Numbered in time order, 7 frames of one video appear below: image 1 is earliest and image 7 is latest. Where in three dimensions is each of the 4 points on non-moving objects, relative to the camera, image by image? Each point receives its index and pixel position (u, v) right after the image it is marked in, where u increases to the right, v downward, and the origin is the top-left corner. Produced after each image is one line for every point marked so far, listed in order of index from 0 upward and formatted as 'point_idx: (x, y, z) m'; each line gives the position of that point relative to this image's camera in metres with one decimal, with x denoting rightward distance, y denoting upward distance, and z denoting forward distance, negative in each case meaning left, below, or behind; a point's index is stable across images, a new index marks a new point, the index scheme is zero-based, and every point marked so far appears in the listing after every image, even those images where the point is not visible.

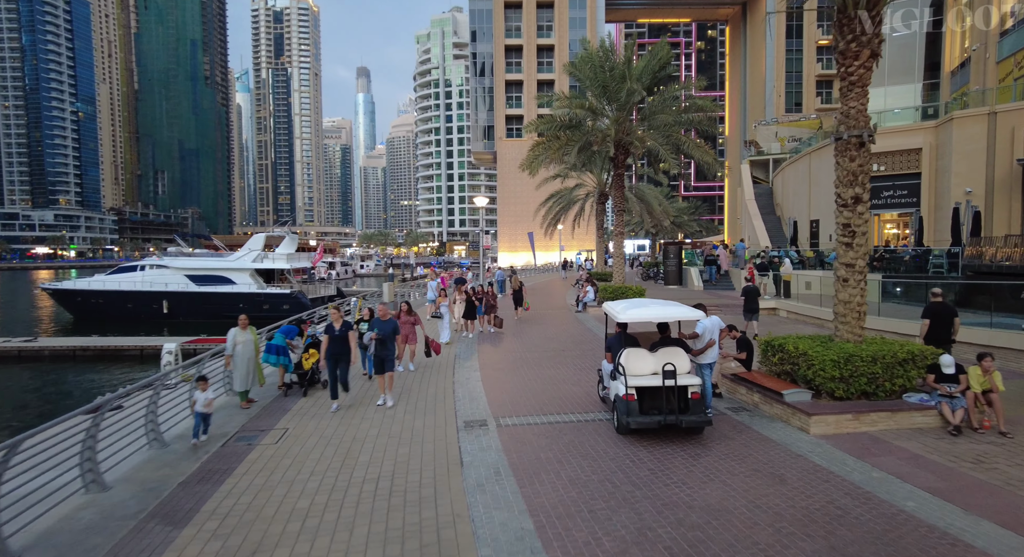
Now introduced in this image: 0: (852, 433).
0: (+4.6, -2.1, +6.4) m
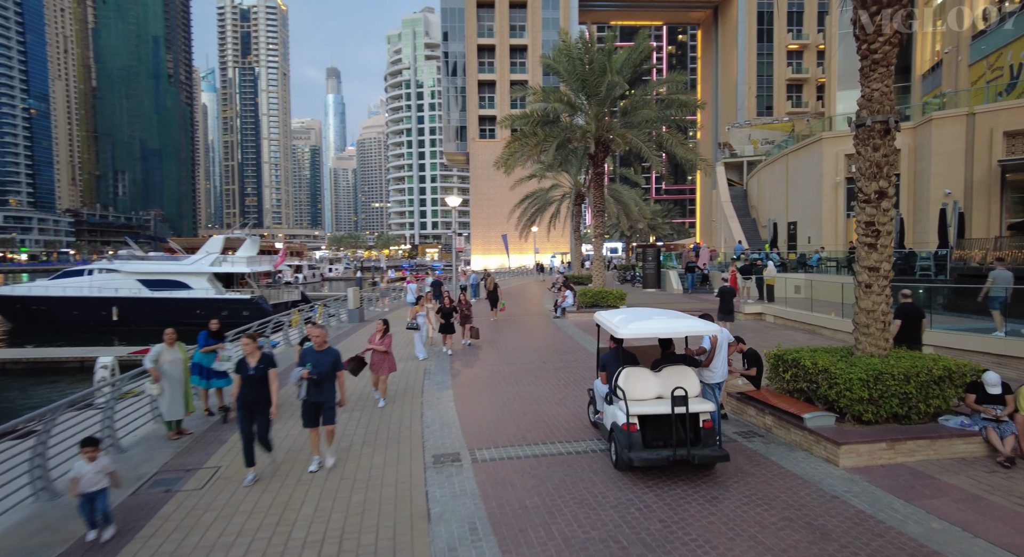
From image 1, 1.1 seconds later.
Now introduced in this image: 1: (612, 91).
0: (+4.4, -2.2, +5.5) m
1: (+3.7, +6.9, +17.2) m
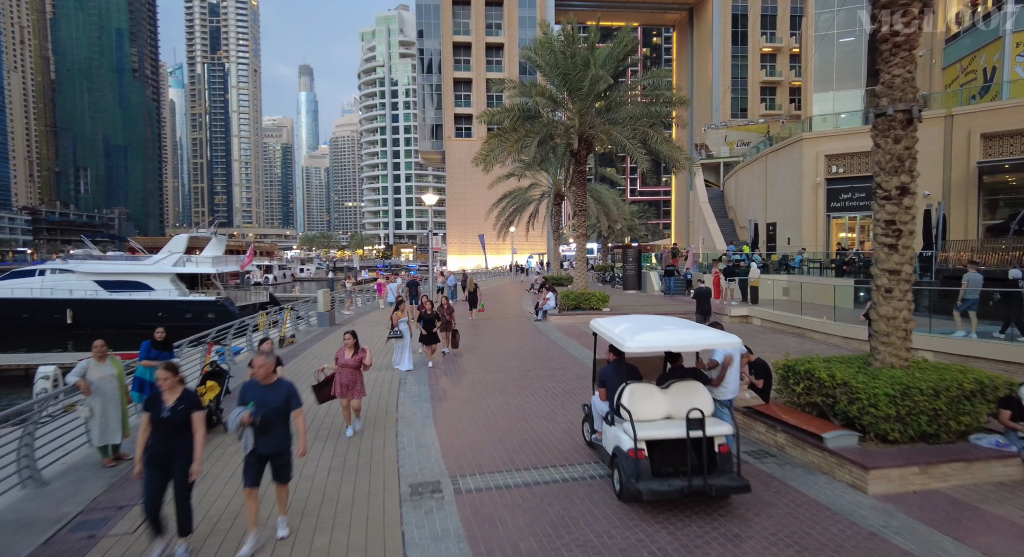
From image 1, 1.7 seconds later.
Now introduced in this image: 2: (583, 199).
0: (+4.3, -2.2, +4.9) m
1: (+3.0, +6.9, +16.6) m
2: (+2.9, +3.2, +18.8) m
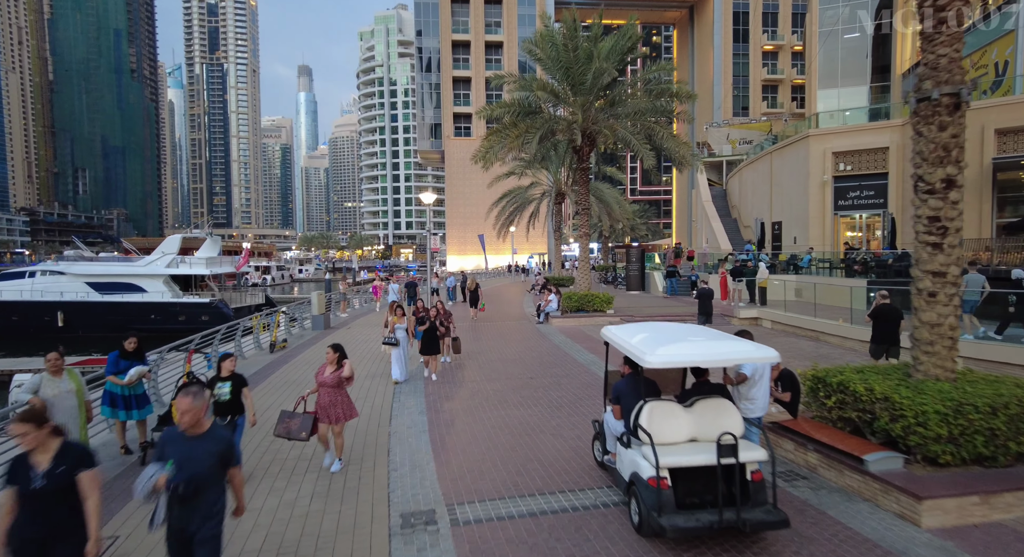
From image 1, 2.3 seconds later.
0: (+4.3, -2.3, +4.3) m
1: (+3.0, +6.8, +16.0) m
2: (+2.9, +3.1, +18.2) m
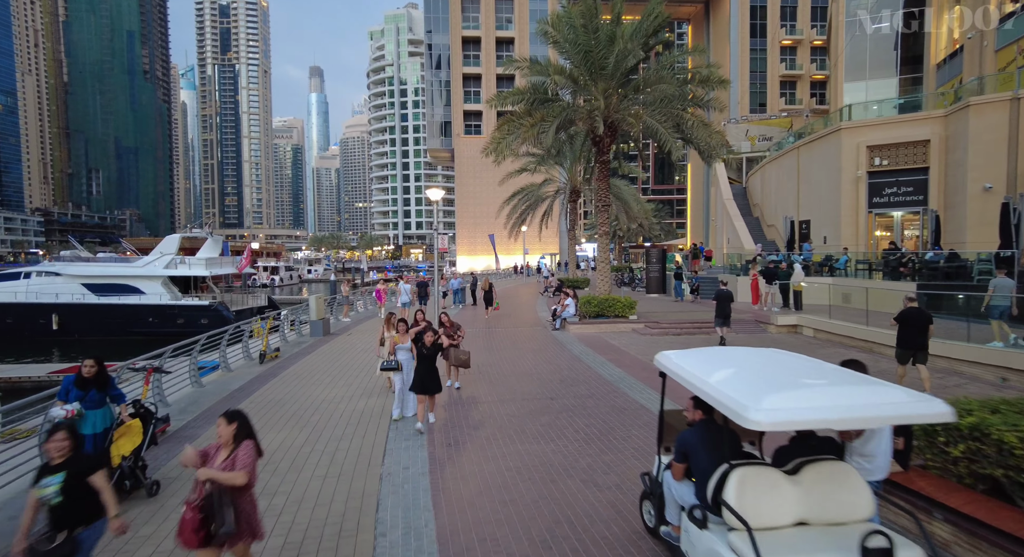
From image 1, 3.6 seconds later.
0: (+4.5, -2.3, +2.9) m
1: (+3.5, +6.7, +14.6) m
2: (+3.4, +3.0, +16.8) m
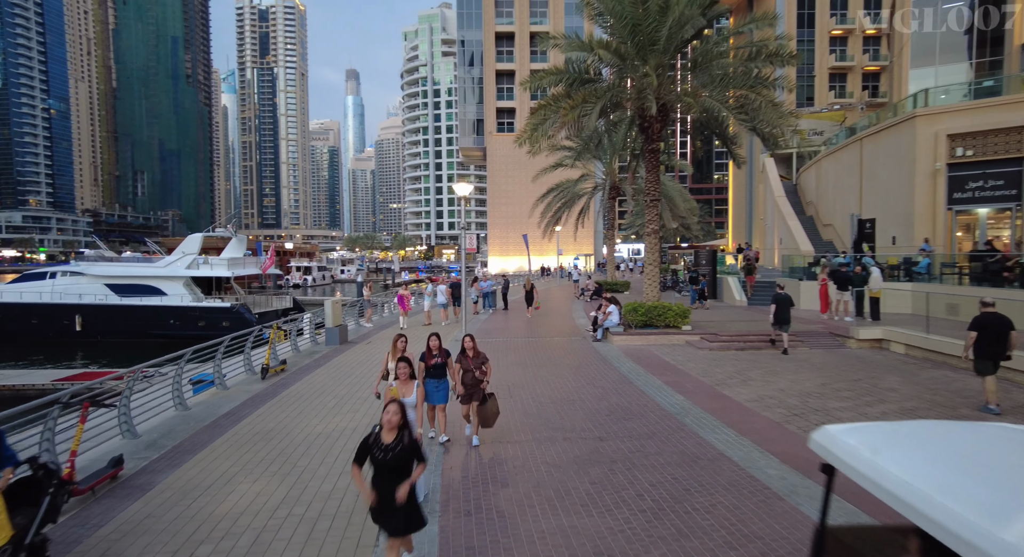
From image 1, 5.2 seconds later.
0: (+4.7, -2.5, +0.9) m
1: (+4.5, +6.6, +12.7) m
2: (+4.6, +2.9, +14.8) m
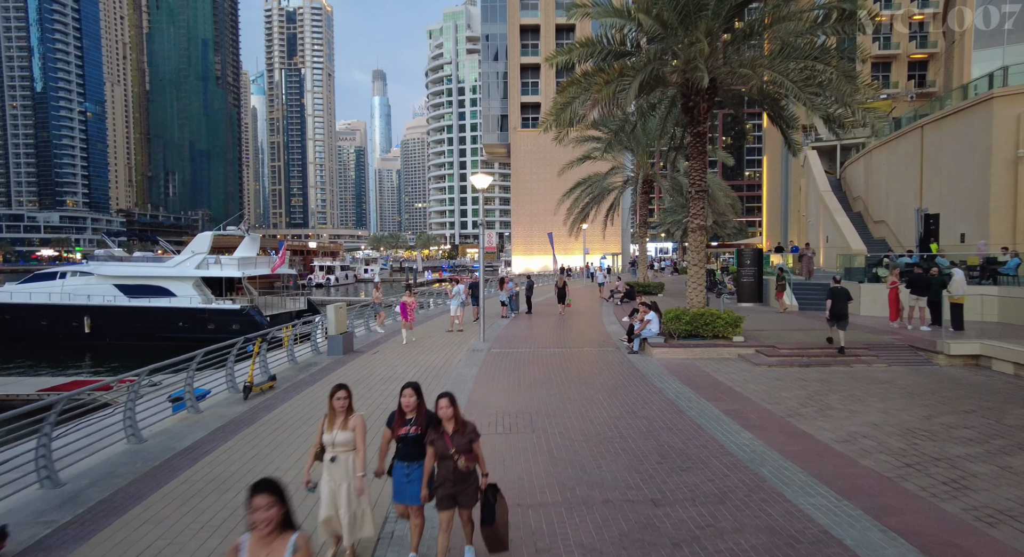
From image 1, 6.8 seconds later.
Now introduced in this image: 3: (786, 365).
0: (+4.6, -2.6, -1.0) m
1: (+5.0, +6.5, +10.8) m
2: (+5.2, +2.8, +12.9) m
3: (+6.4, -2.0, +10.9) m
